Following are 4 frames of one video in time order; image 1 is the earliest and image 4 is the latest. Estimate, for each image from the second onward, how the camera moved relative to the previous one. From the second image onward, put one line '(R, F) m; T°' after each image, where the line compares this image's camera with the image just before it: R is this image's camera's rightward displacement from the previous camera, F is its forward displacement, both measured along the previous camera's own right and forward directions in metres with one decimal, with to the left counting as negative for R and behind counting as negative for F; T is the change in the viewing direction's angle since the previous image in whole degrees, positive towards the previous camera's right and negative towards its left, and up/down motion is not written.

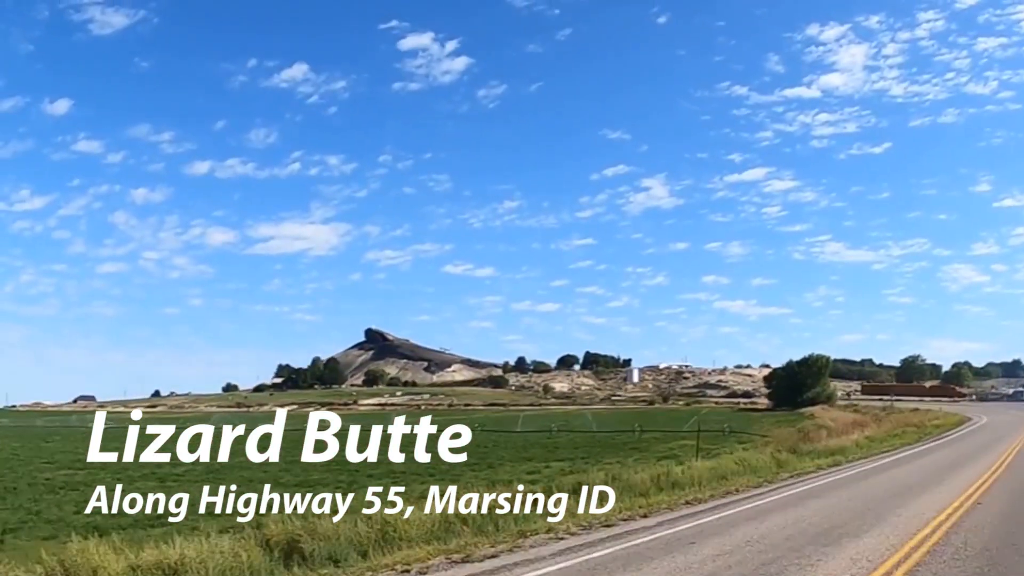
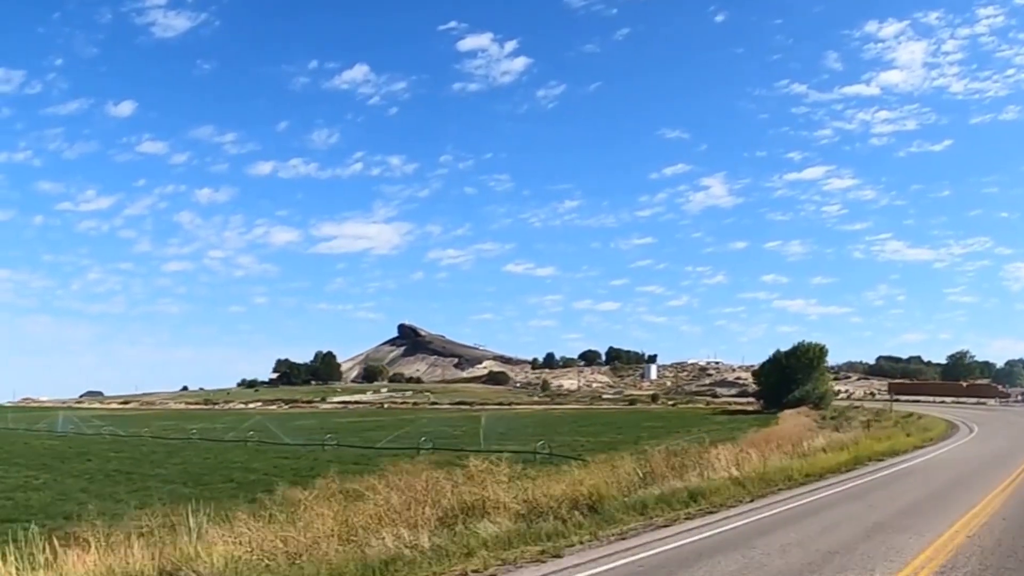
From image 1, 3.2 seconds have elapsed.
(+11.3, +18.7) m; -3°
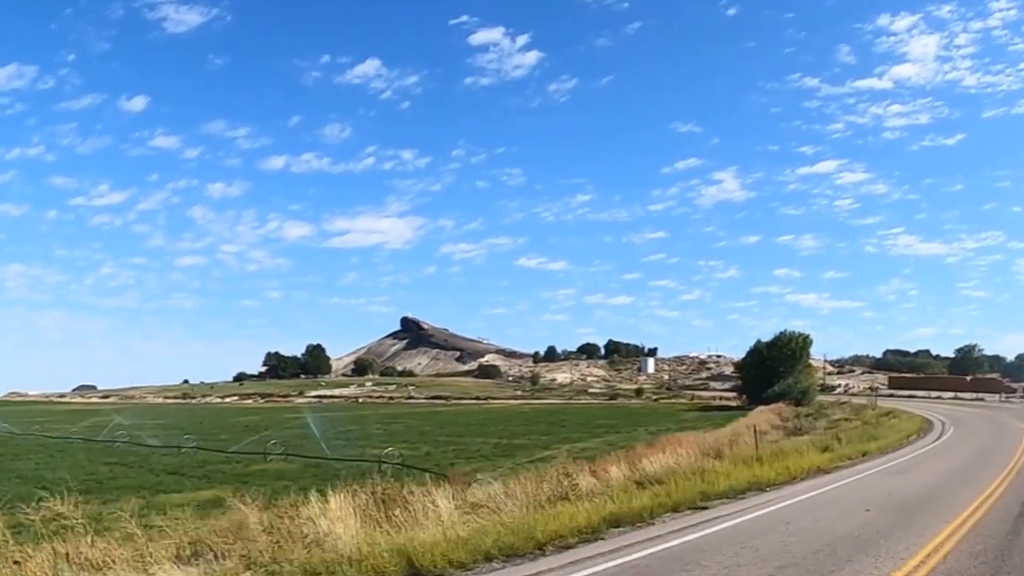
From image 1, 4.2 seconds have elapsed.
(+4.2, +6.4) m; 0°
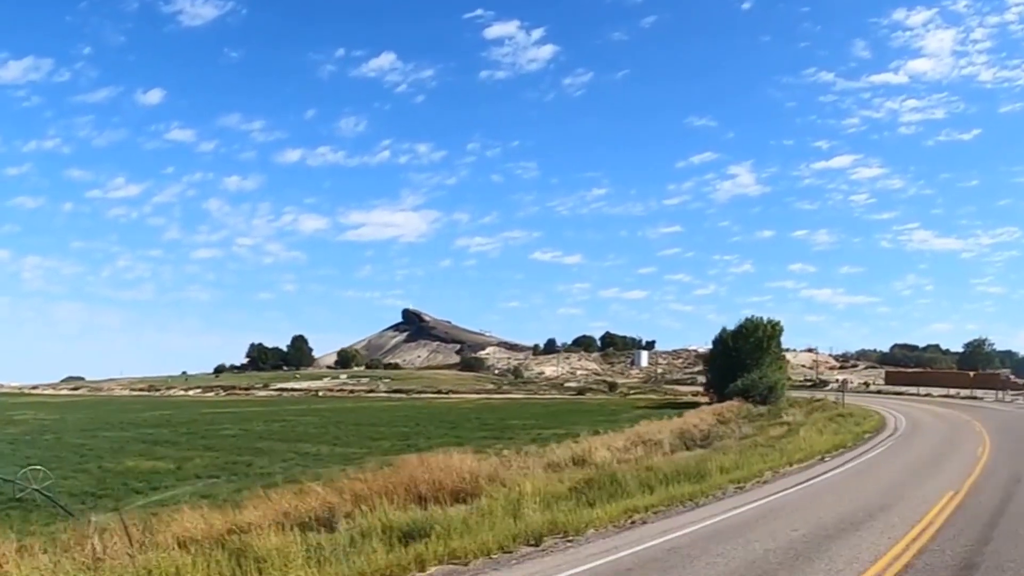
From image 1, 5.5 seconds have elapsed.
(+5.6, +8.6) m; -1°
